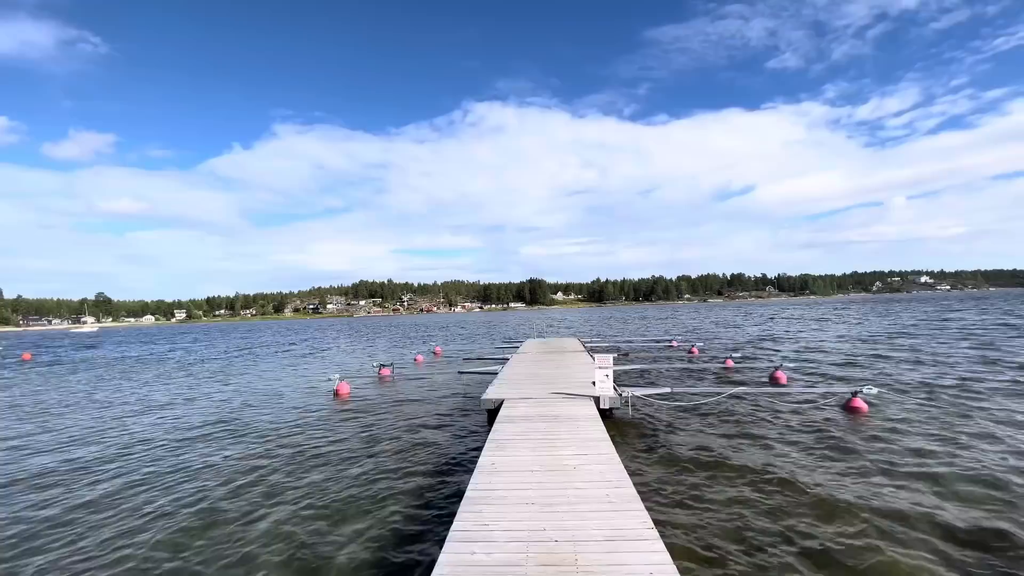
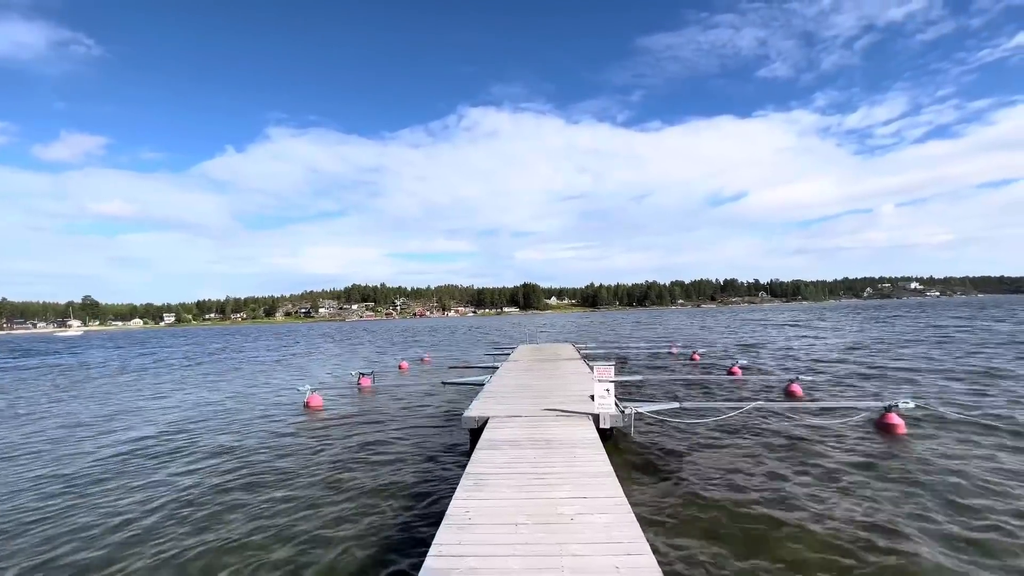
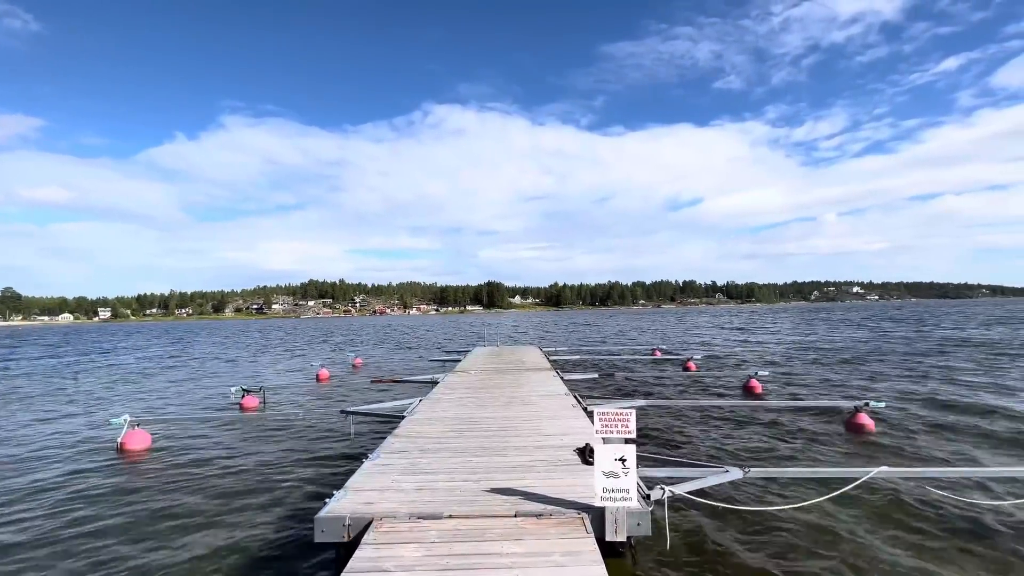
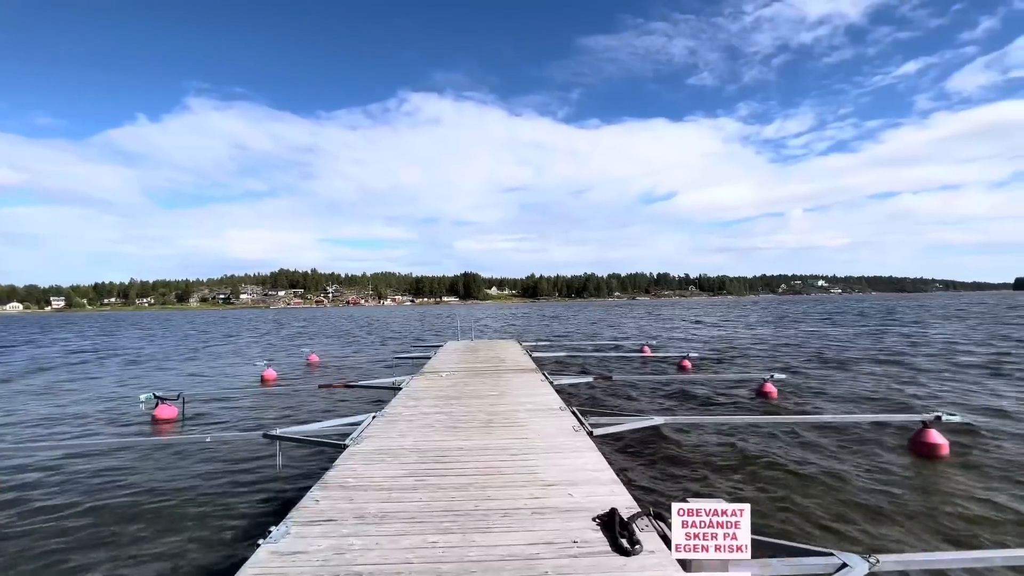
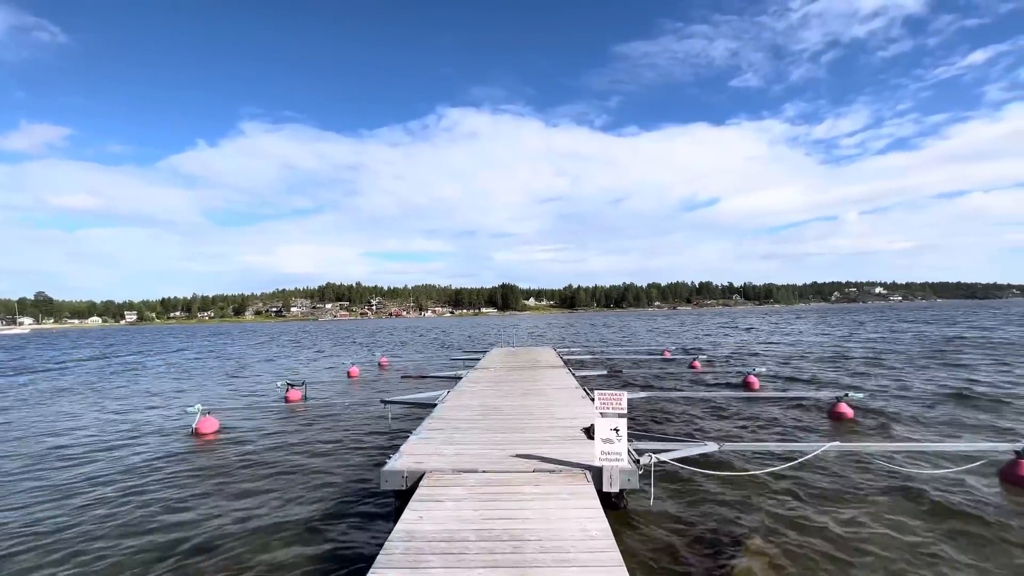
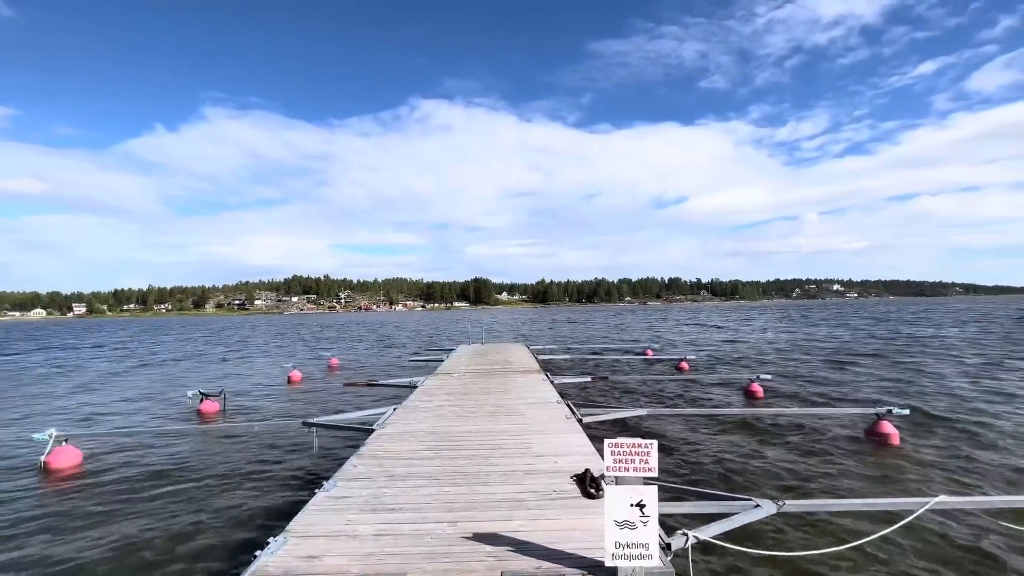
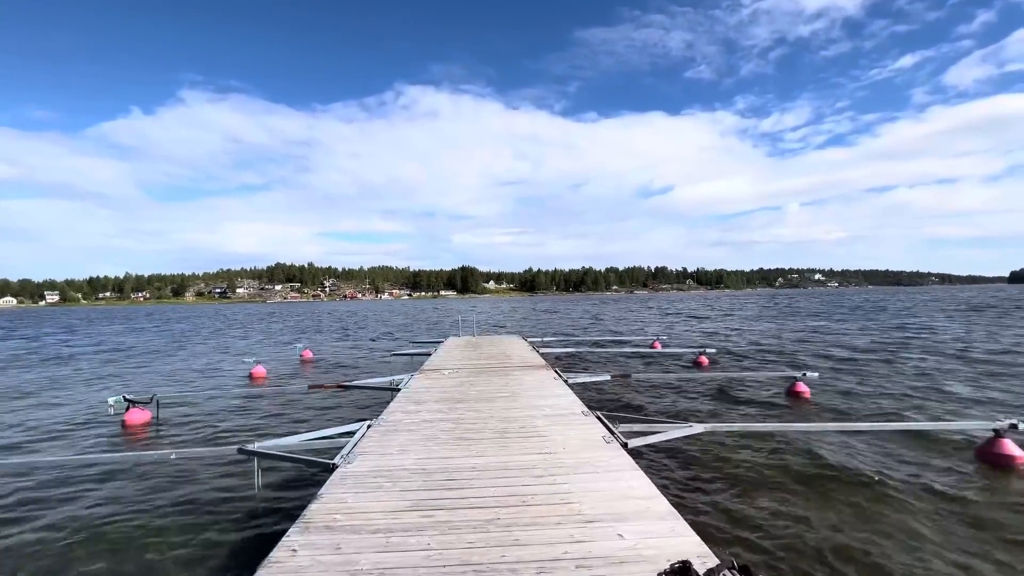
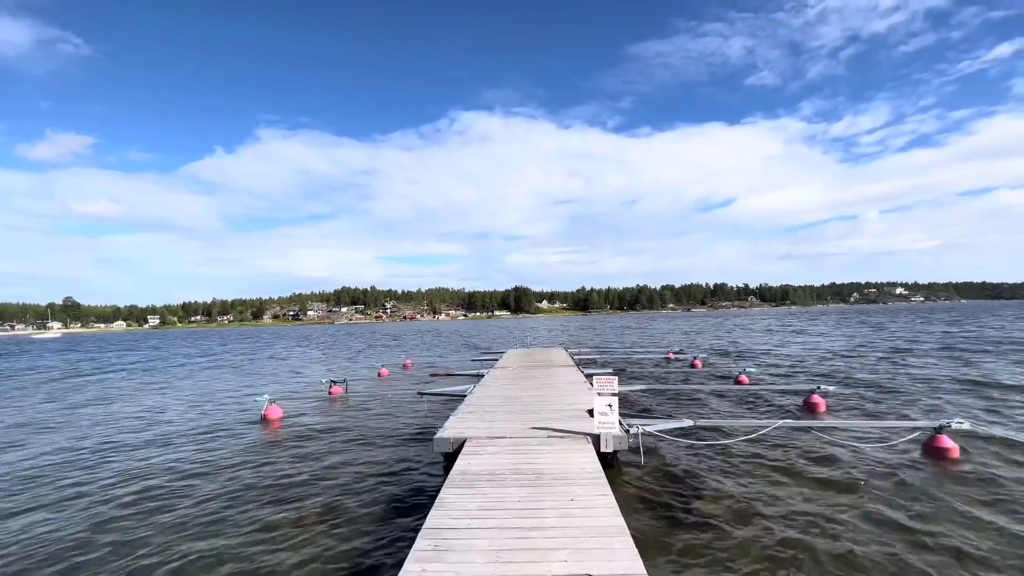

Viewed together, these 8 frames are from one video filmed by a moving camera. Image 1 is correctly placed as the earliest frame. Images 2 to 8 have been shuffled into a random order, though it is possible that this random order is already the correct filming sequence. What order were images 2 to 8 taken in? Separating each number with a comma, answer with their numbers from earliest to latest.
2, 8, 5, 3, 6, 4, 7
